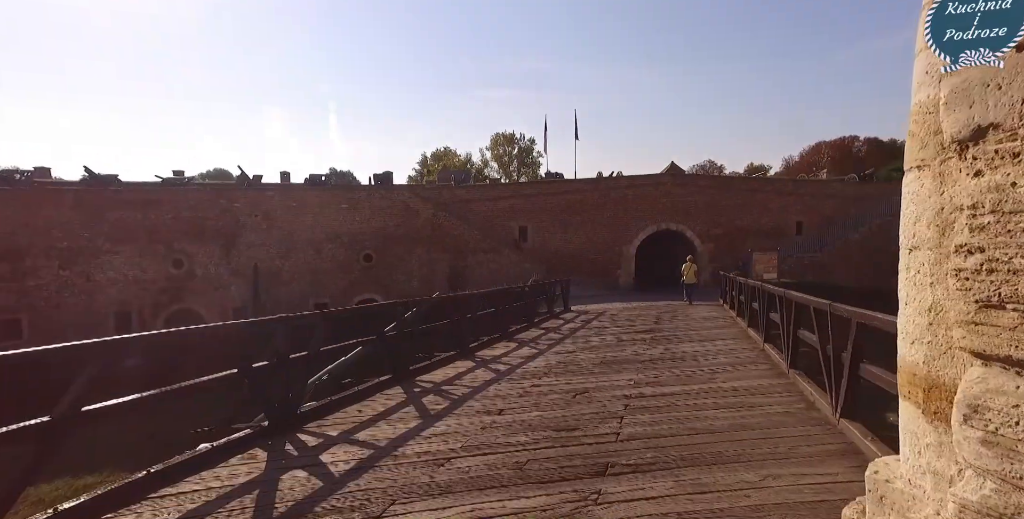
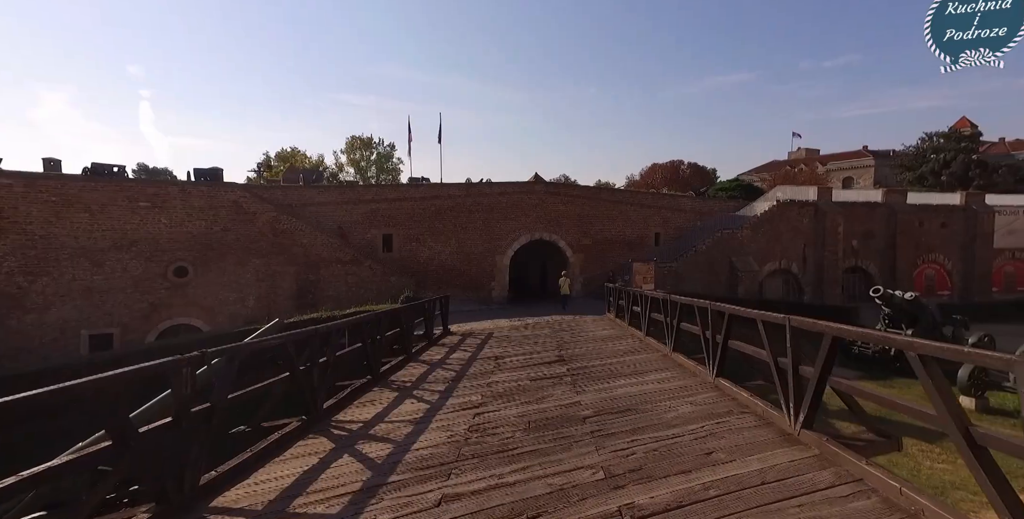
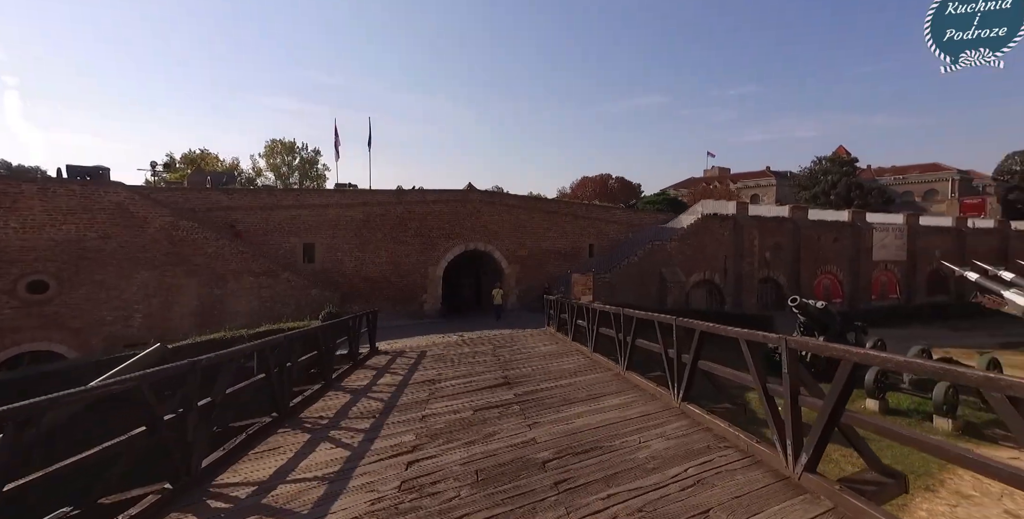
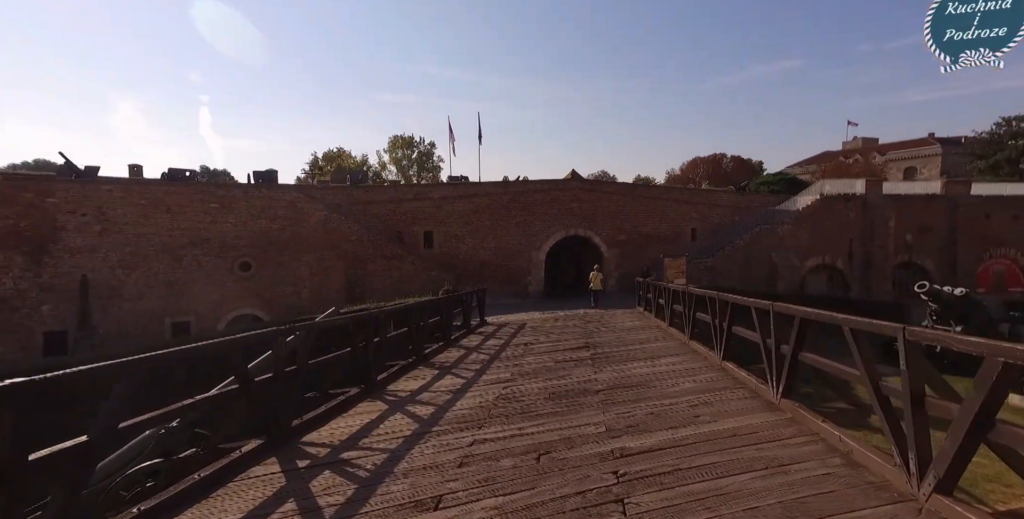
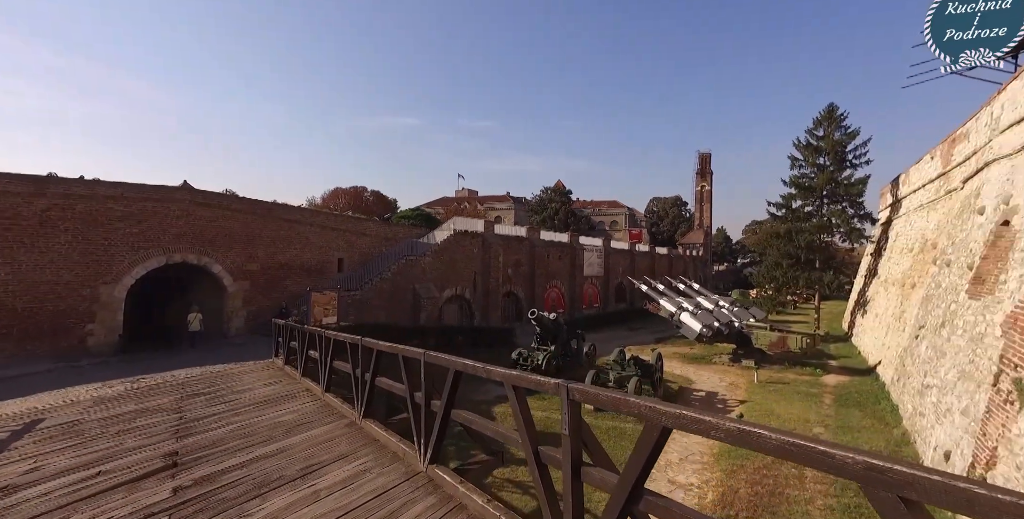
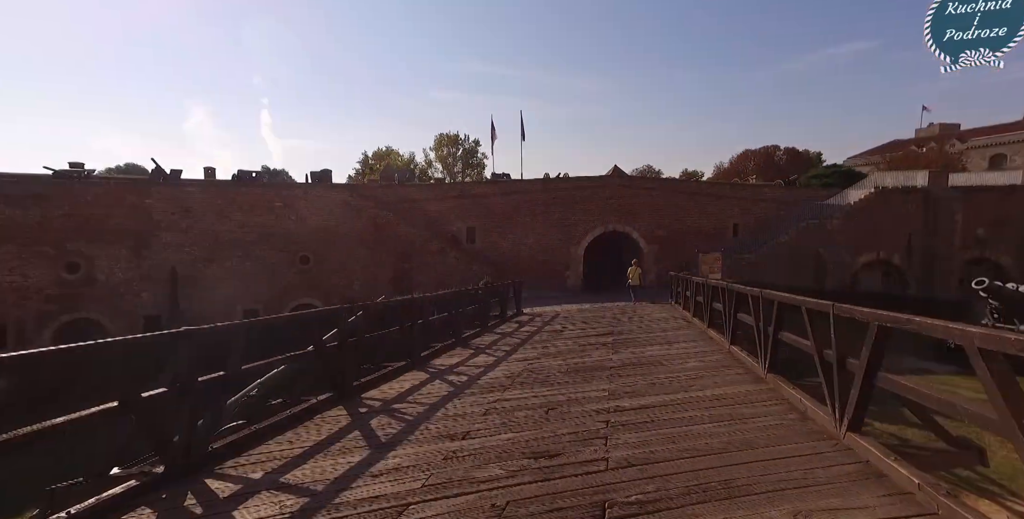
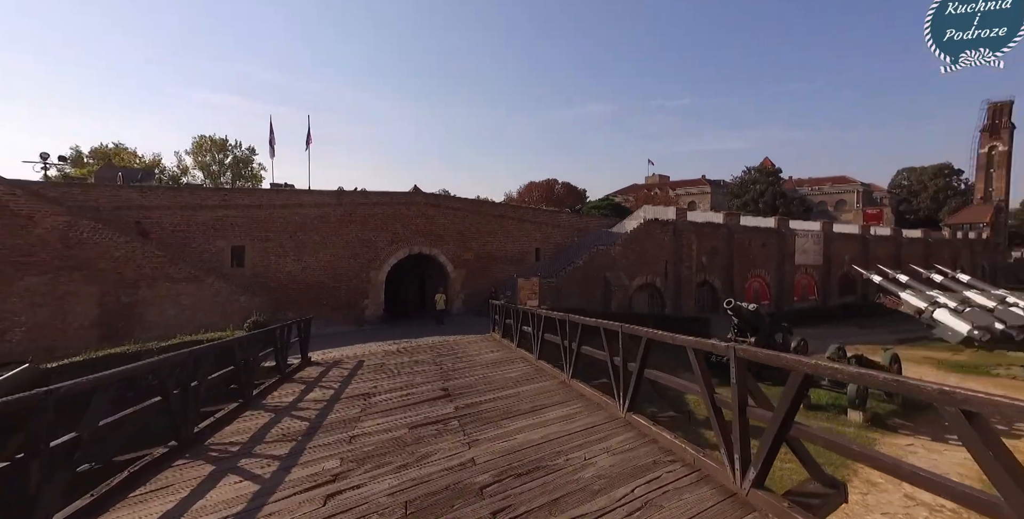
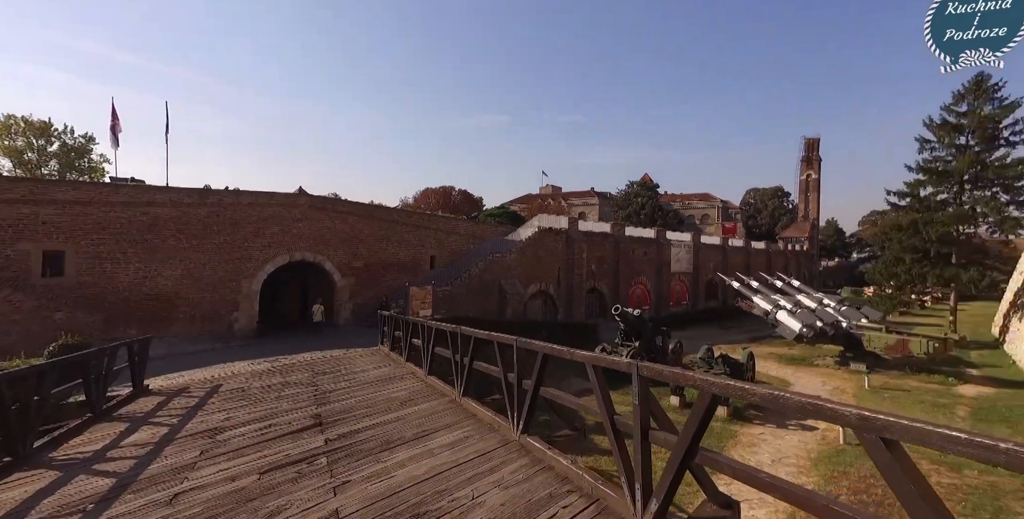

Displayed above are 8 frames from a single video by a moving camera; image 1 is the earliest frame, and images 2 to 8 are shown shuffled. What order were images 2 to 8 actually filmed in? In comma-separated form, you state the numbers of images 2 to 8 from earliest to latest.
6, 4, 2, 3, 7, 8, 5
